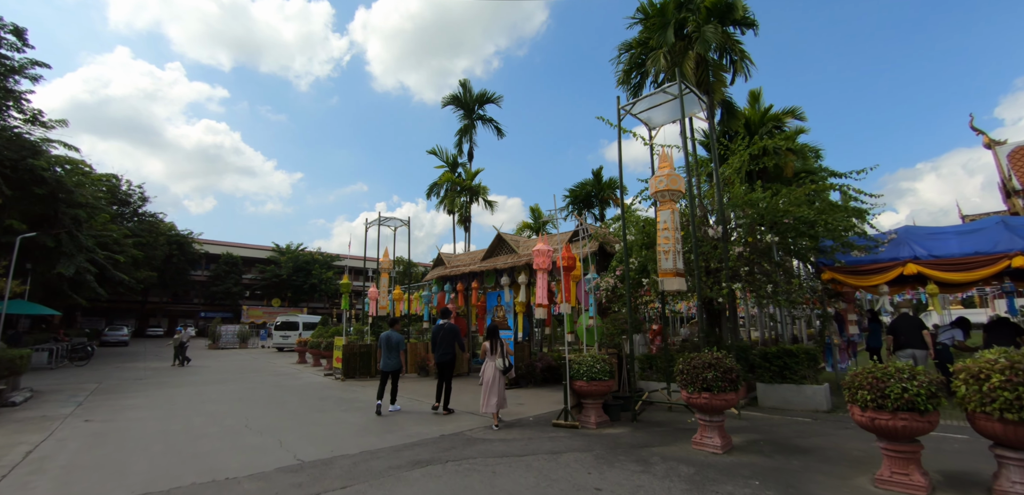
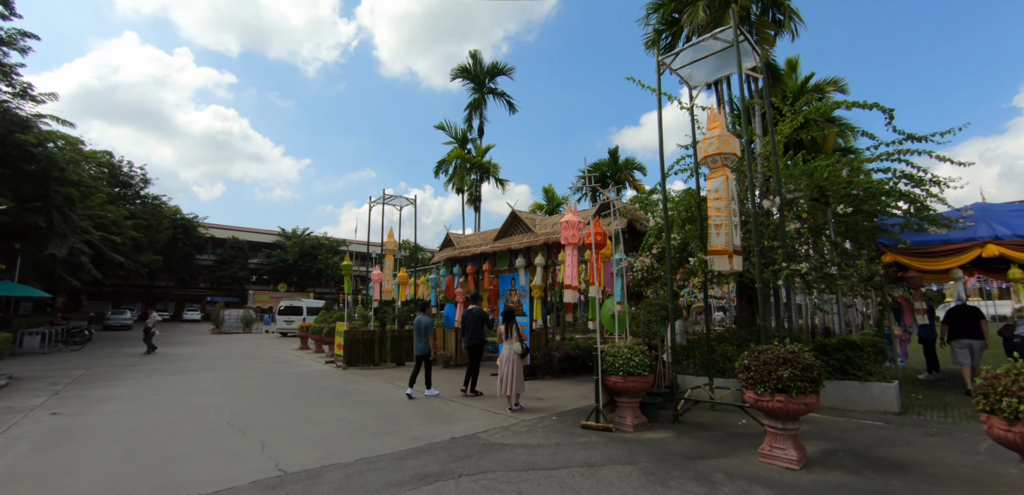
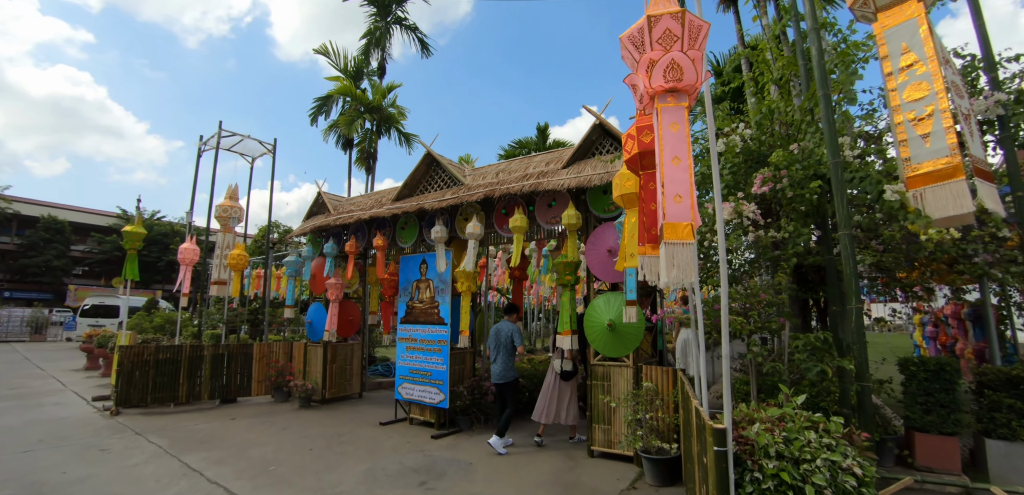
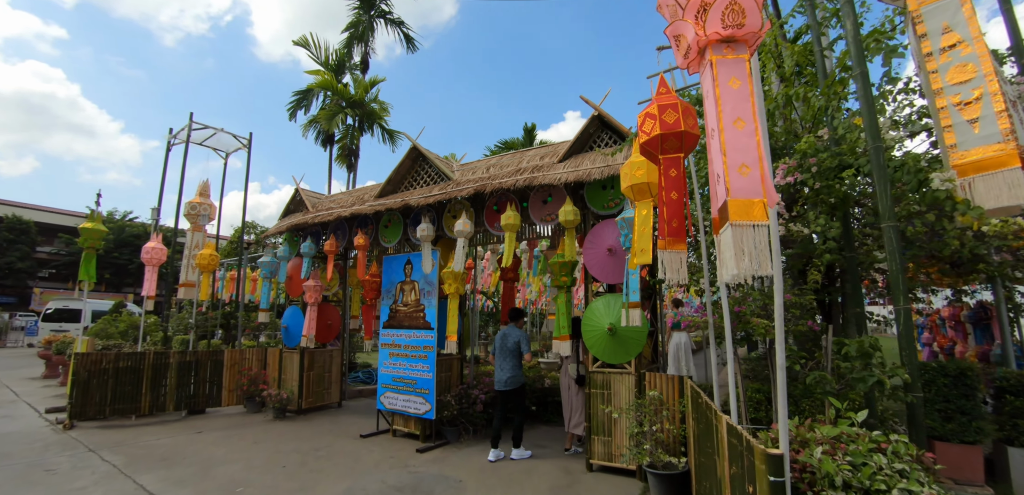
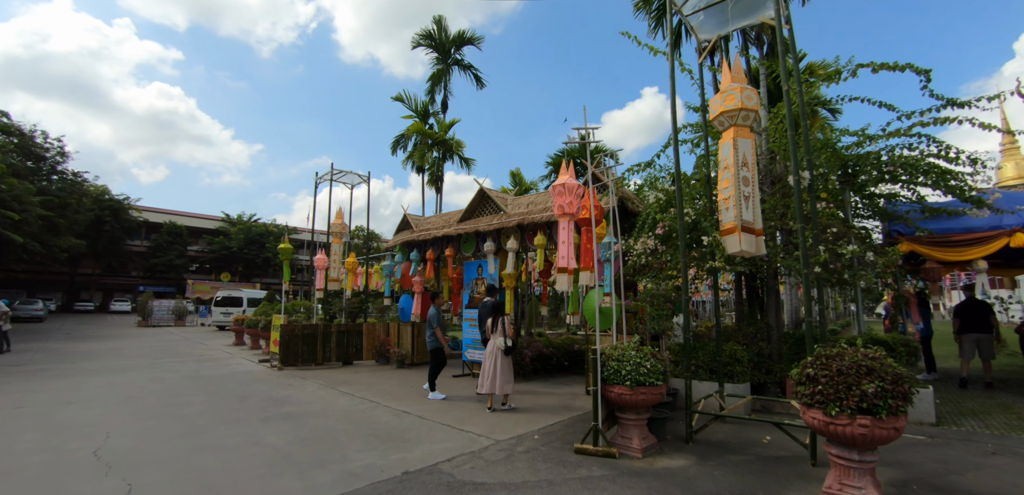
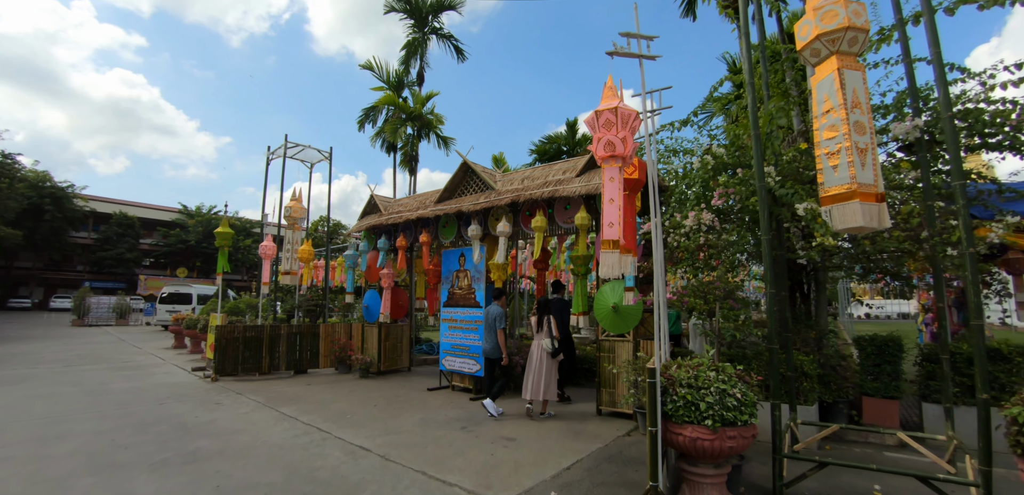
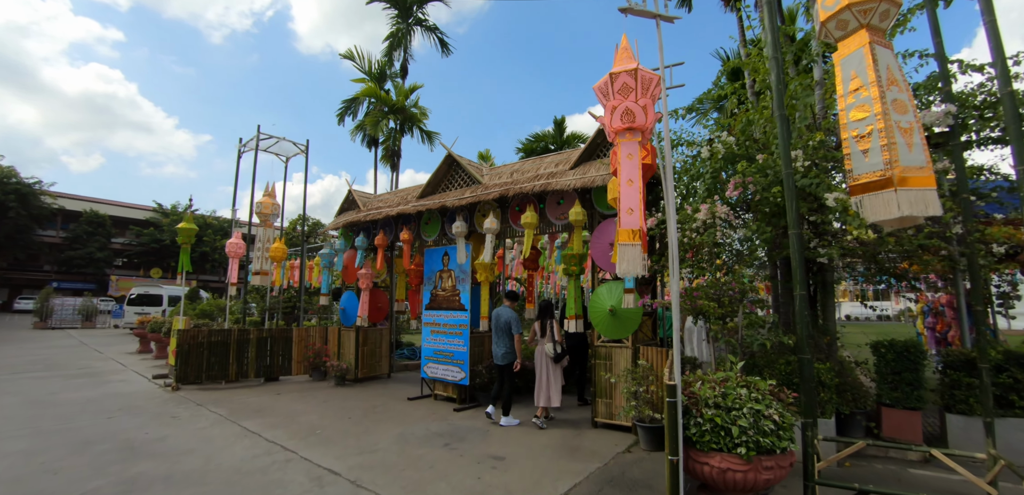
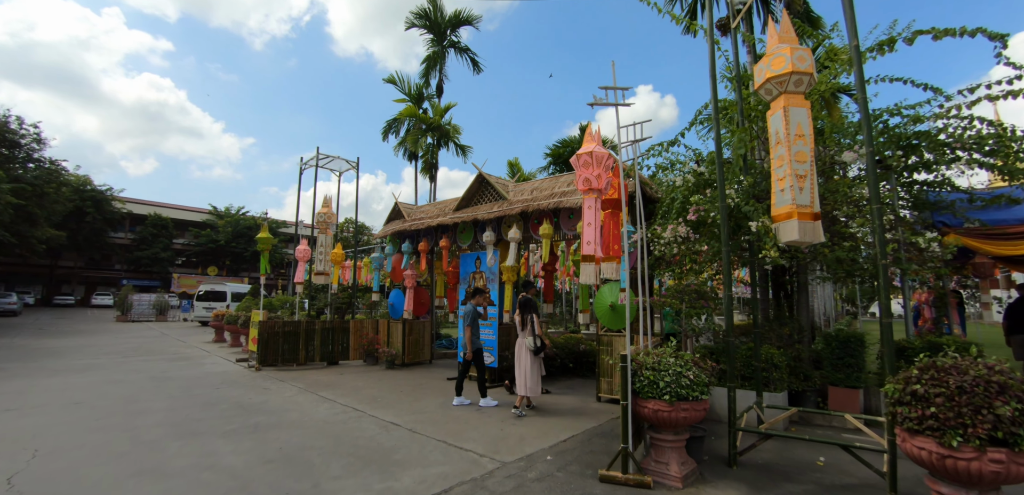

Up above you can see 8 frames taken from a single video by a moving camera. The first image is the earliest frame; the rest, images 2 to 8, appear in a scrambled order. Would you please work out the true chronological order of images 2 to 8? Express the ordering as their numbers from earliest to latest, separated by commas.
2, 5, 8, 6, 7, 3, 4
